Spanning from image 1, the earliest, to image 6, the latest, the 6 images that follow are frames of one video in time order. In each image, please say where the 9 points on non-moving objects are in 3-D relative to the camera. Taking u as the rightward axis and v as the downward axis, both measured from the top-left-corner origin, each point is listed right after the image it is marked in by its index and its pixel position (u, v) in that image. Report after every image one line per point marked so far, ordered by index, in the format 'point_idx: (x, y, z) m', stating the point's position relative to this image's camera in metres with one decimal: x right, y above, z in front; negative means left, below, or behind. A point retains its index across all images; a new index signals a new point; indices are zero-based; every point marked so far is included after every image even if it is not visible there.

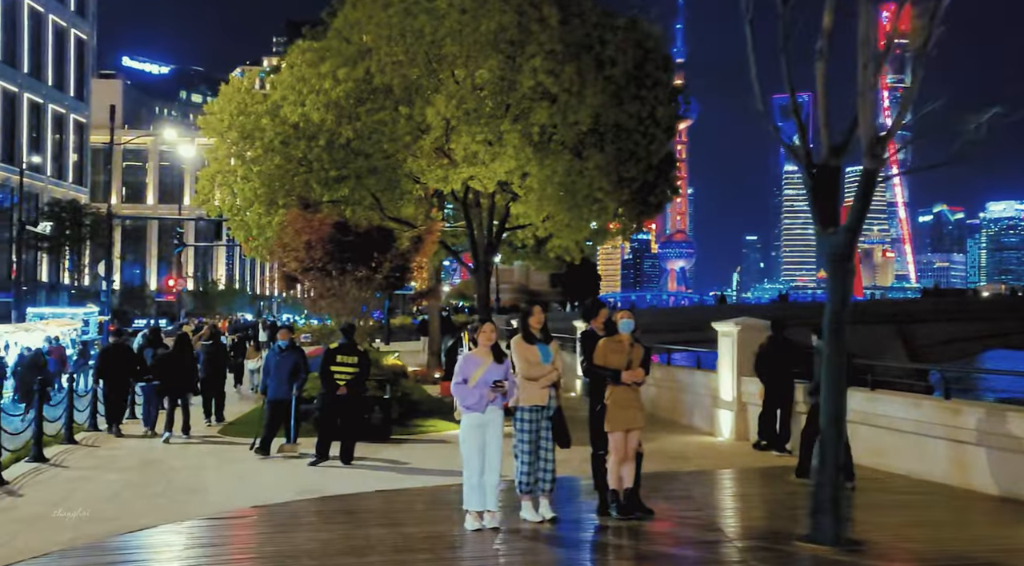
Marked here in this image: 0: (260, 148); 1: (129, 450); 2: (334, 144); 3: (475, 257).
0: (-3.9, +2.2, +17.4) m
1: (-4.6, -2.1, +13.6) m
2: (-2.5, +2.0, +15.9) m
3: (-0.6, +0.4, +17.2) m
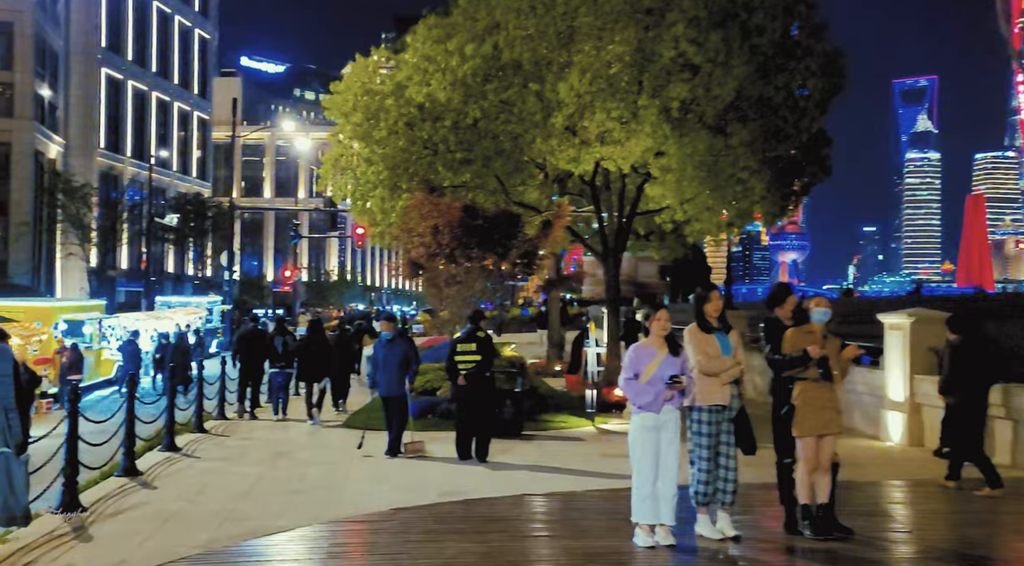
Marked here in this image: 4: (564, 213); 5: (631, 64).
0: (-1.9, +2.4, +16.8) m
1: (-3.0, -1.9, +13.2) m
2: (-0.7, +2.2, +15.2) m
3: (+1.4, +0.6, +16.3) m
4: (+0.8, +1.0, +16.0) m
5: (+1.4, +2.6, +13.4) m
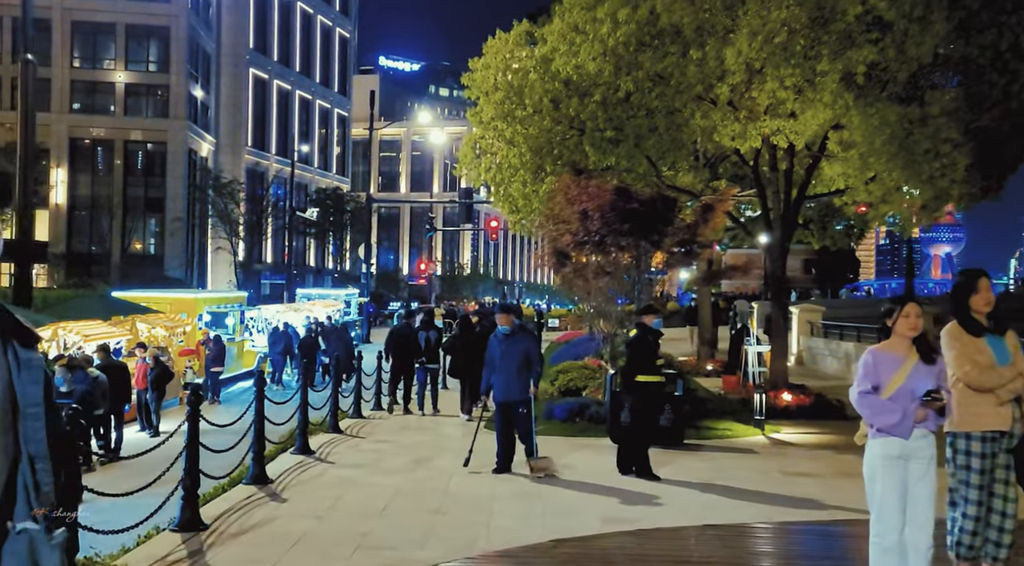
0: (+0.3, +2.5, +15.6) m
1: (-1.3, -1.8, +12.1) m
2: (+1.2, +2.3, +13.8) m
3: (+3.4, +0.7, +14.8) m
4: (+2.8, +1.1, +14.5) m
5: (+3.2, +2.8, +11.8) m
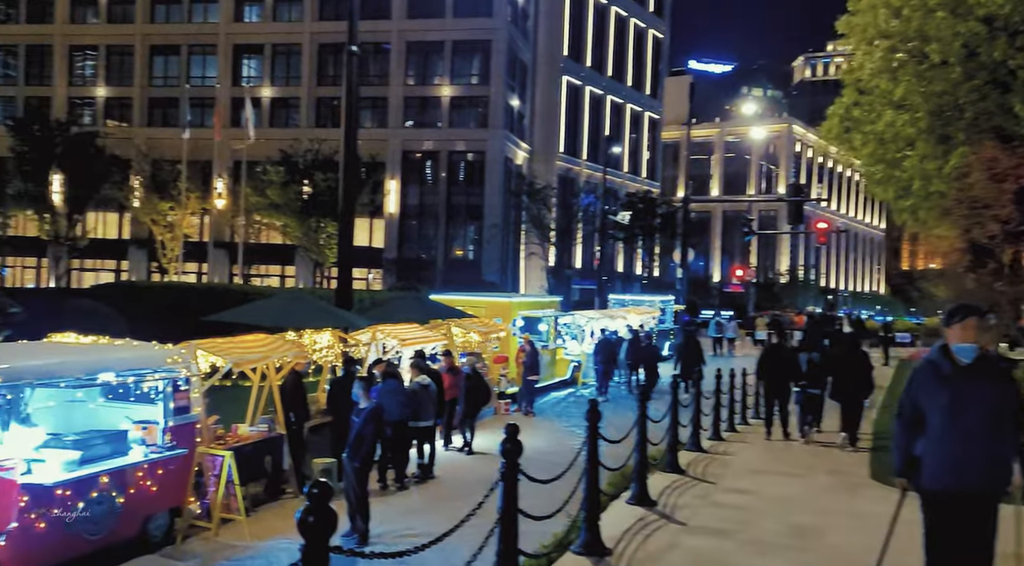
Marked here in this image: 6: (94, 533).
0: (+4.5, +2.4, +12.1) m
1: (+2.1, -1.9, +9.2) m
2: (+5.0, +2.3, +10.1) m
3: (+7.3, +0.6, +10.4) m
4: (+6.7, +1.0, +10.3) m
5: (+6.3, +2.7, +7.7) m
6: (-6.4, -3.9, +17.2) m
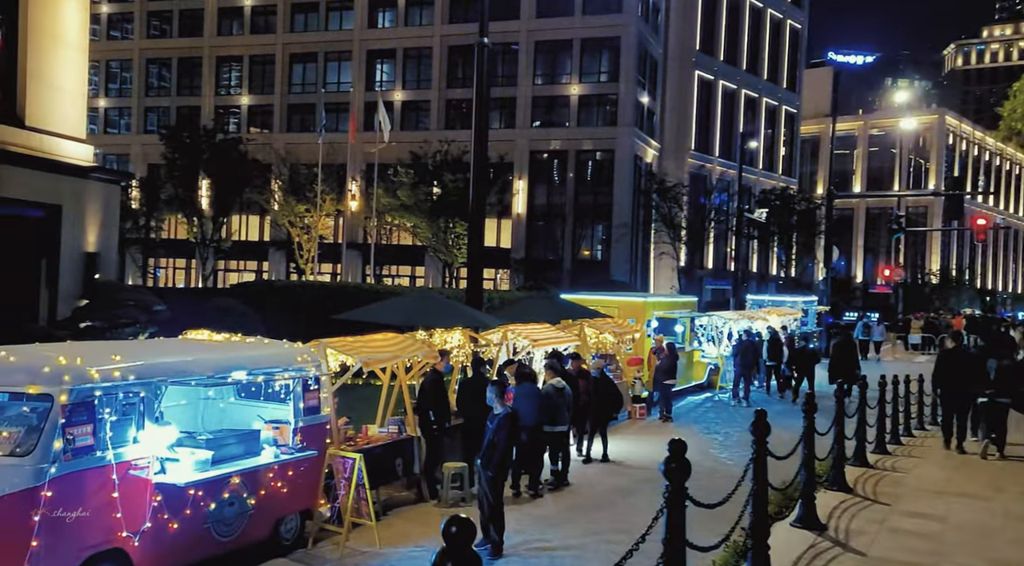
0: (+6.0, +2.5, +10.5) m
1: (+3.2, -1.8, +7.8) m
2: (+6.2, +2.3, +8.5) m
3: (+8.6, +0.7, +8.5) m
4: (+7.9, +1.1, +8.5) m
5: (+7.3, +2.7, +5.9) m
6: (-4.3, -3.8, +16.8) m
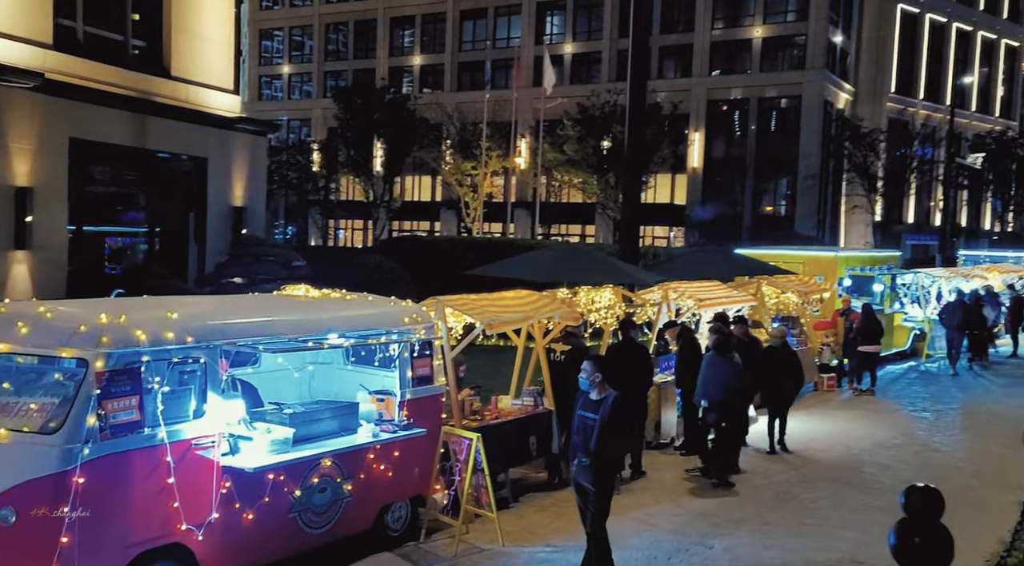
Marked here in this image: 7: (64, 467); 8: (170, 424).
0: (+6.7, +3.0, +6.0) m
1: (+3.5, -1.4, +3.9) m
2: (+6.5, +2.7, +3.9) m
3: (+8.9, +1.1, +3.6) m
4: (+8.2, +1.5, +3.7) m
5: (+7.1, +3.0, +1.2) m
6: (-2.5, -3.1, +14.1) m
7: (-4.7, -1.9, +11.5) m
8: (-3.8, -1.6, +12.4) m
